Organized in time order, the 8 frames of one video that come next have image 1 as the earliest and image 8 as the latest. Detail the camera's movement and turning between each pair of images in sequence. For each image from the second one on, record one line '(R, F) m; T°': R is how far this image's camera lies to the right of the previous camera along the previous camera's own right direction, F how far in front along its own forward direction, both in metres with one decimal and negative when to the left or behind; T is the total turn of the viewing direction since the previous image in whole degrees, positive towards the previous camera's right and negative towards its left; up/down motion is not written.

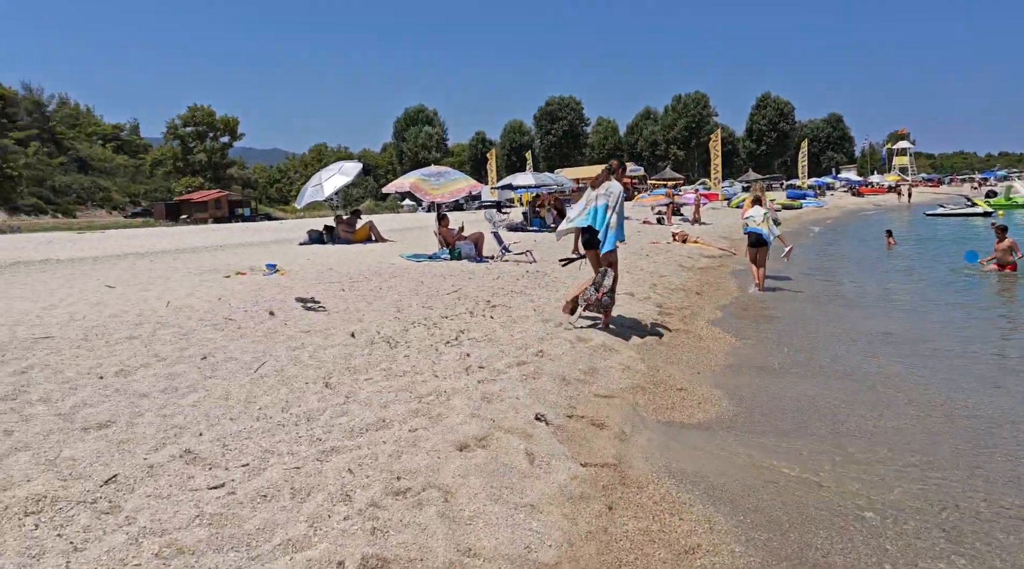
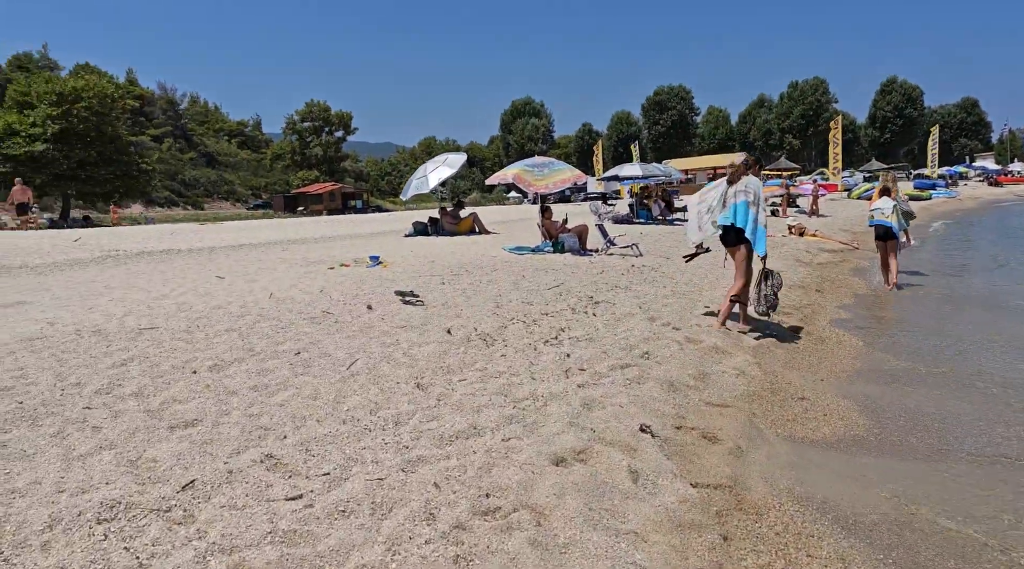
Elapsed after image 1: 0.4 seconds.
(0.0, +0.4) m; -8°
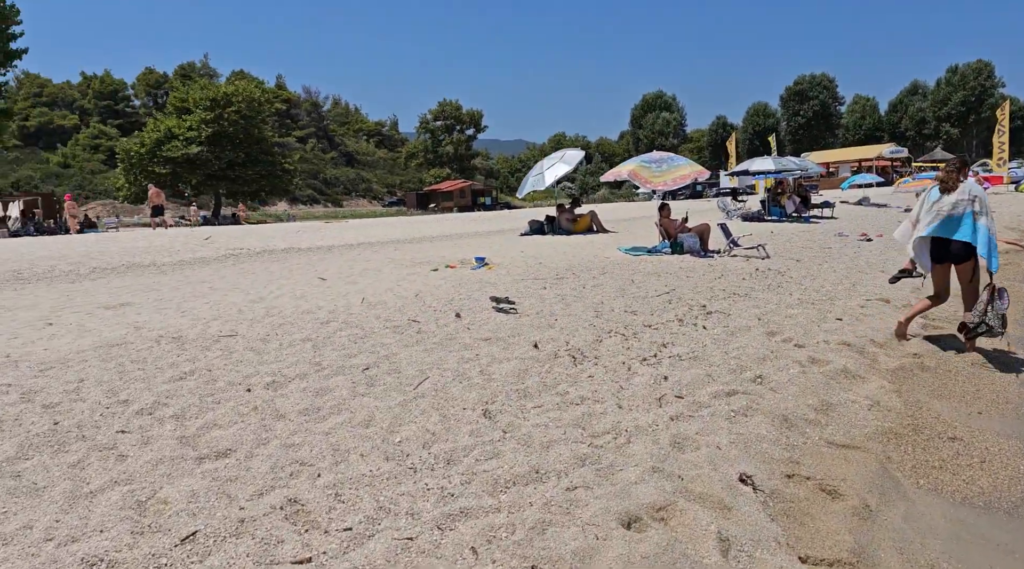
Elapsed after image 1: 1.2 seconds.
(+0.3, +0.7) m; -10°
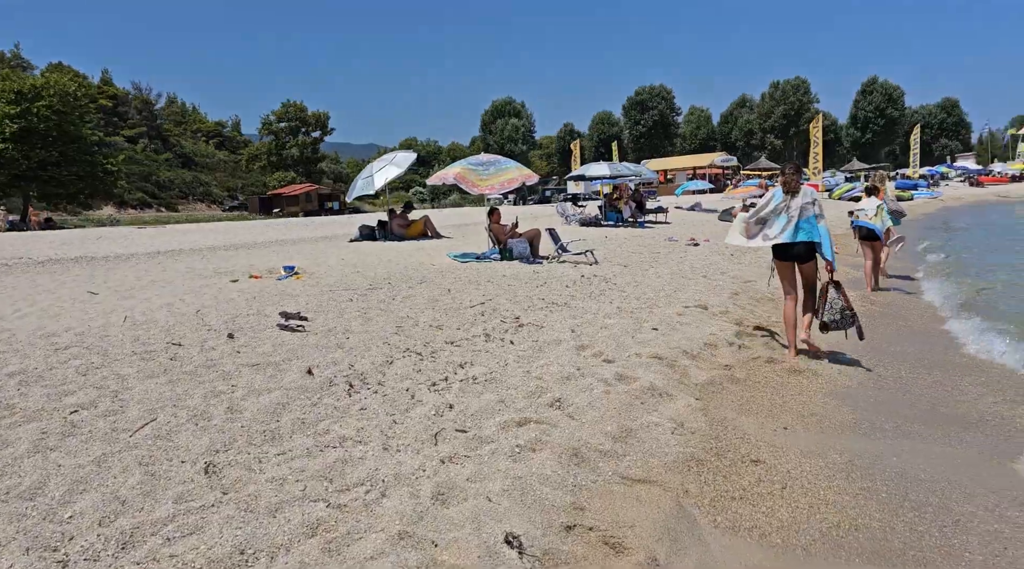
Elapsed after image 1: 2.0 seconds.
(+0.7, +0.8) m; +11°
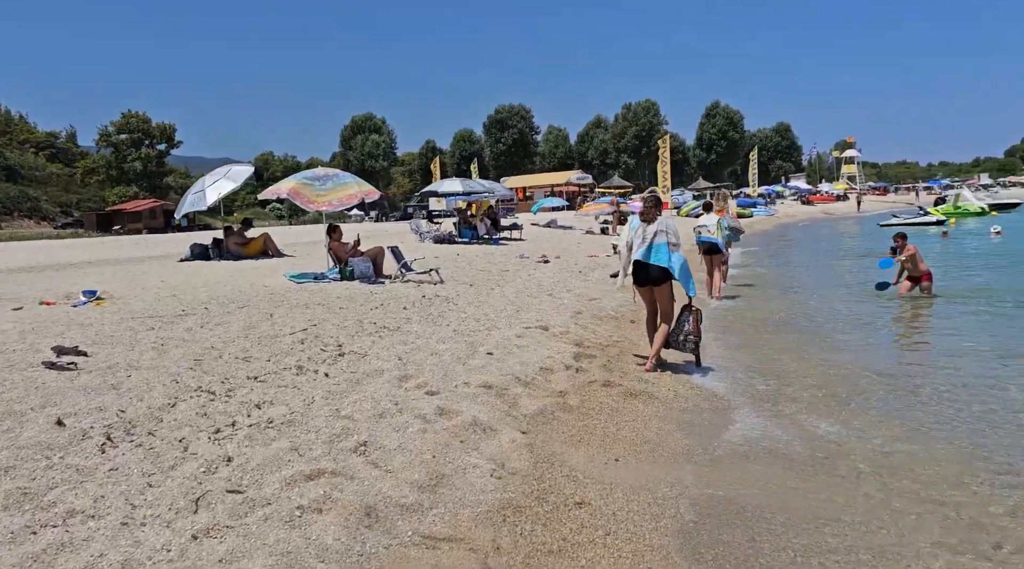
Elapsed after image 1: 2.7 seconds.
(+0.4, +0.6) m; +10°
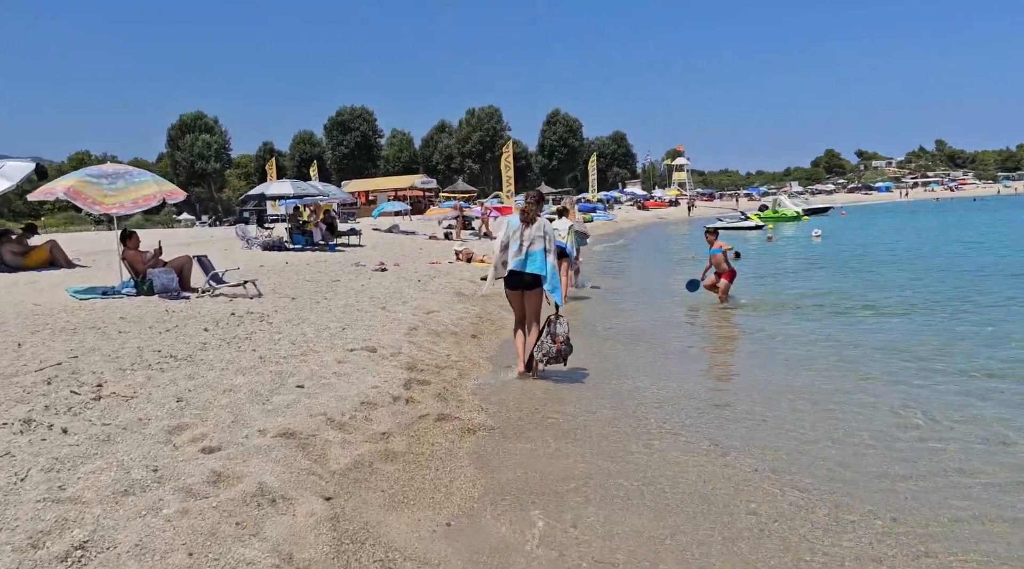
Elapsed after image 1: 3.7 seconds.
(+0.3, +1.1) m; +12°
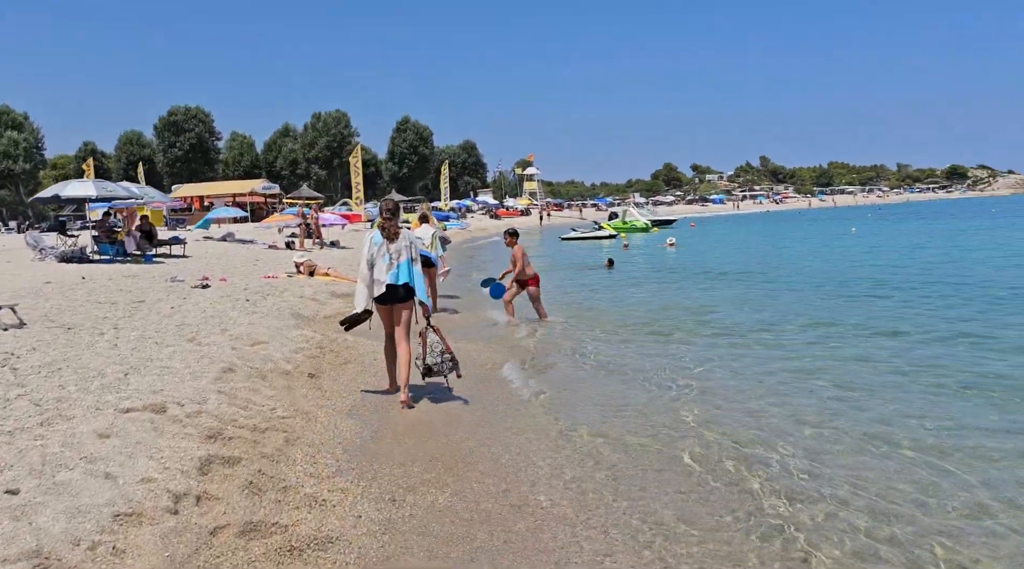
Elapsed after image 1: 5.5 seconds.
(0.0, +1.9) m; +11°
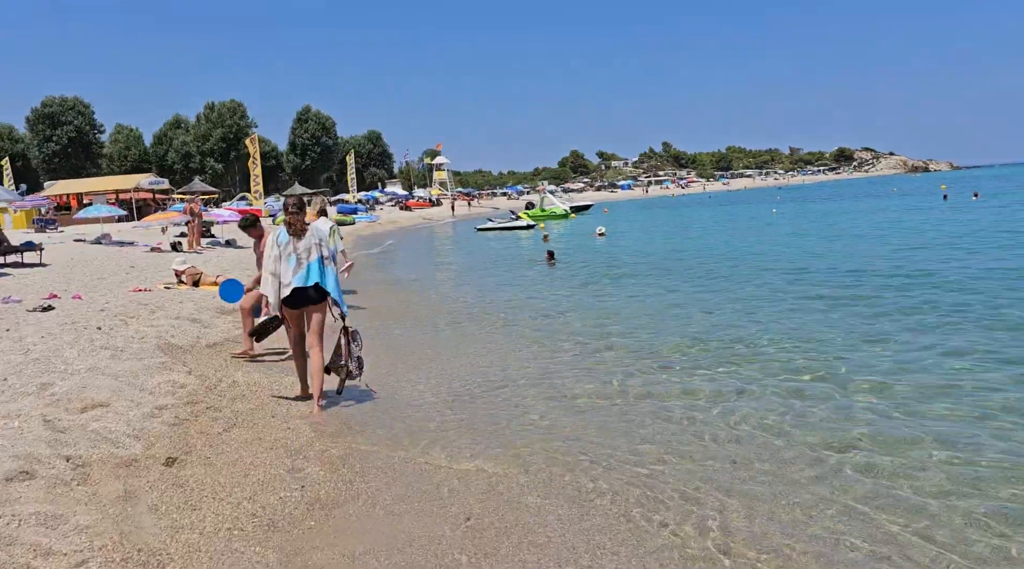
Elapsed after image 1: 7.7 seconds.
(-0.4, +2.5) m; +7°
